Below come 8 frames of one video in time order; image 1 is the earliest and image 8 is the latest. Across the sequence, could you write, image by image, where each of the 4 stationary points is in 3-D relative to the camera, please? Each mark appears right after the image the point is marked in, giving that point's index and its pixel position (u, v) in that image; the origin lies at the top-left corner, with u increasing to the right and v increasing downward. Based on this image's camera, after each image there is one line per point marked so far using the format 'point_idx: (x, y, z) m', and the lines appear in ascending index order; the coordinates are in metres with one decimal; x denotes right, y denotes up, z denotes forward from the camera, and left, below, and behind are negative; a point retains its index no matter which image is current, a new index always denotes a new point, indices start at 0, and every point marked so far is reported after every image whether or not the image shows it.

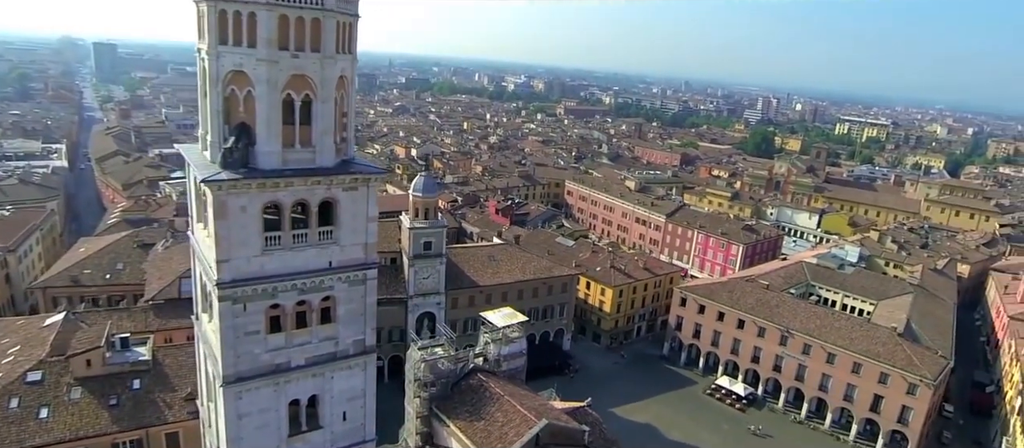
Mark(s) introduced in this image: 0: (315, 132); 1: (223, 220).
0: (-5.6, +2.6, +18.5) m
1: (-7.7, +0.1, +17.5) m
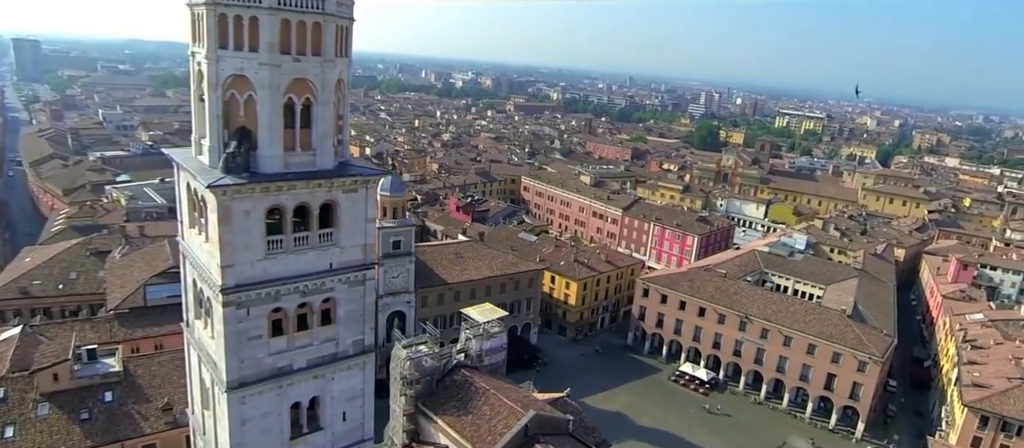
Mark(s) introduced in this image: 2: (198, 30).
0: (-5.6, +2.5, +18.6) m
1: (-7.5, 0.0, +17.4) m
2: (-8.4, +5.2, +17.6) m
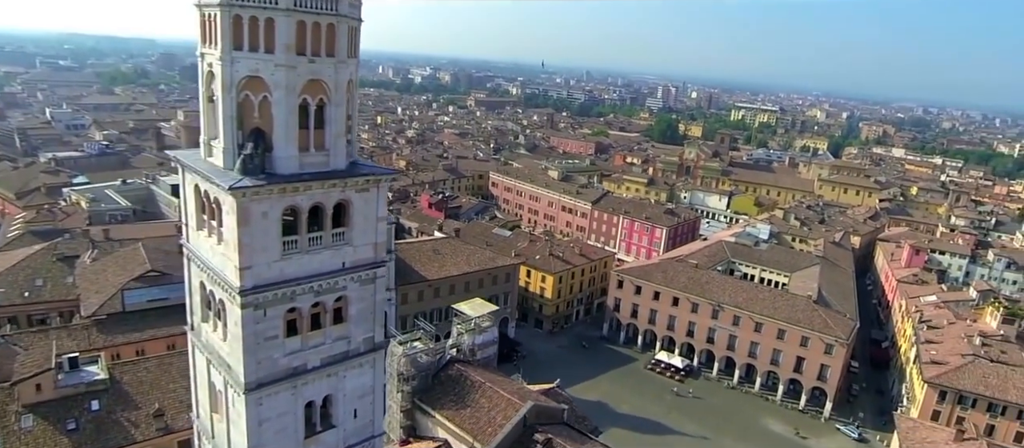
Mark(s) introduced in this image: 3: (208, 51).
0: (-5.2, +2.5, +18.8) m
1: (-7.1, -0.1, +17.4) m
2: (-8.0, +5.1, +17.5) m
3: (-8.2, +4.7, +17.8) m
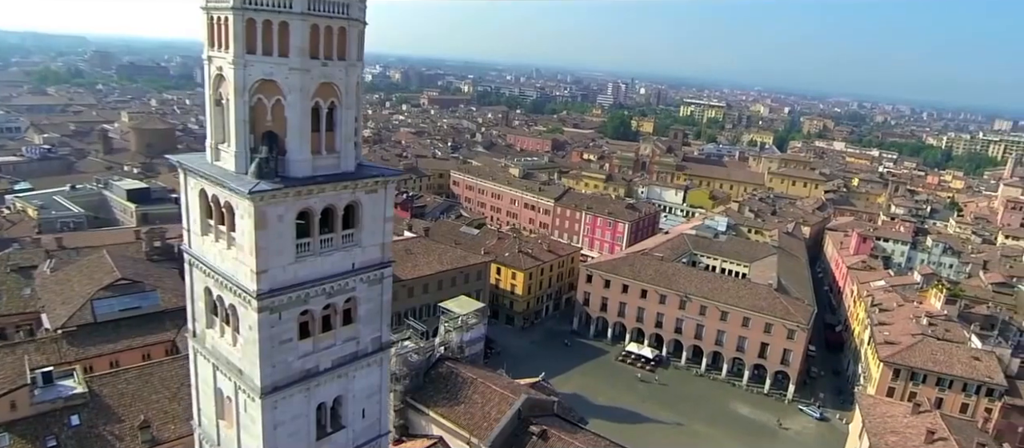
0: (-5.0, +2.5, +18.9) m
1: (-6.6, -0.2, +17.4) m
2: (-7.7, +5.0, +17.4) m
3: (-7.9, +4.5, +17.6) m
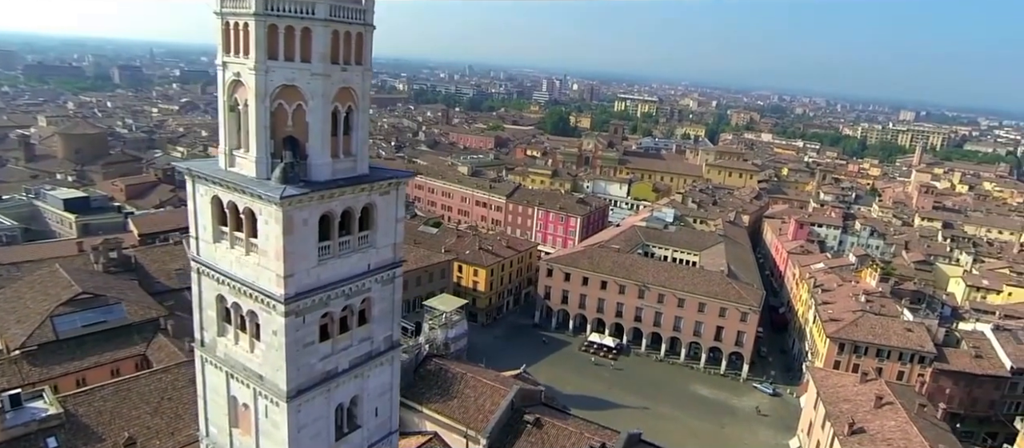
0: (-4.6, +2.4, +19.2) m
1: (-6.0, -0.3, +17.6) m
2: (-7.2, +4.9, +17.4) m
3: (-7.4, +4.4, +17.6) m
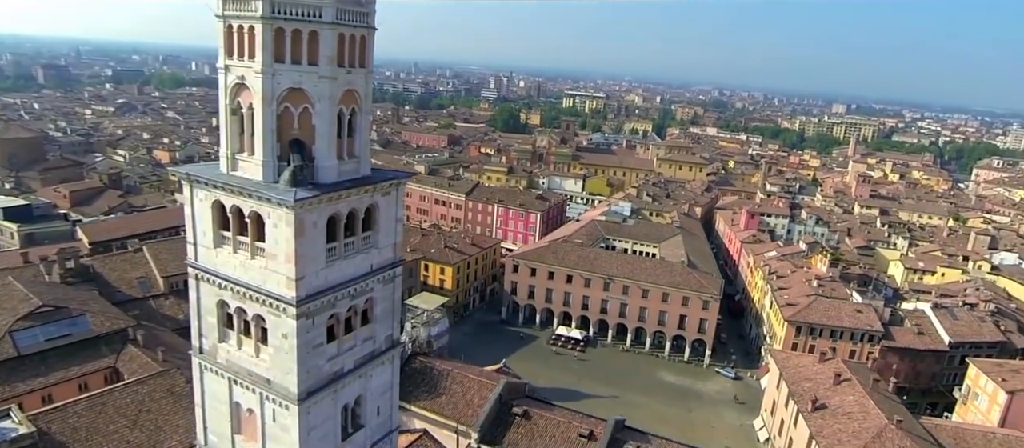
0: (-4.5, +2.4, +19.3) m
1: (-5.7, -0.4, +17.6) m
2: (-7.1, +4.8, +17.3) m
3: (-7.3, +4.3, +17.5) m
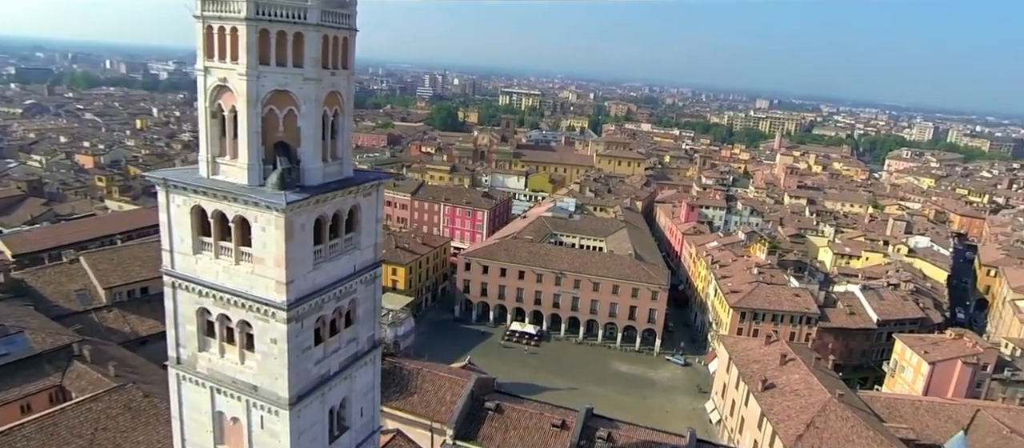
0: (-5.0, +2.3, +19.3) m
1: (-5.9, -0.4, +17.5) m
2: (-7.4, +4.6, +17.0) m
3: (-7.6, +4.1, +17.2) m
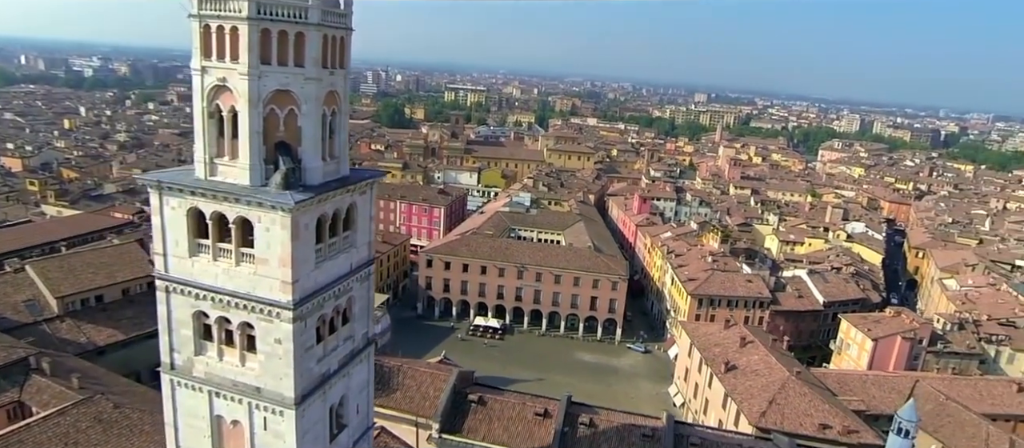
0: (-5.1, +2.4, +19.4) m
1: (-5.8, -0.4, +17.5) m
2: (-7.4, +4.6, +16.9) m
3: (-7.6, +4.1, +17.0) m
